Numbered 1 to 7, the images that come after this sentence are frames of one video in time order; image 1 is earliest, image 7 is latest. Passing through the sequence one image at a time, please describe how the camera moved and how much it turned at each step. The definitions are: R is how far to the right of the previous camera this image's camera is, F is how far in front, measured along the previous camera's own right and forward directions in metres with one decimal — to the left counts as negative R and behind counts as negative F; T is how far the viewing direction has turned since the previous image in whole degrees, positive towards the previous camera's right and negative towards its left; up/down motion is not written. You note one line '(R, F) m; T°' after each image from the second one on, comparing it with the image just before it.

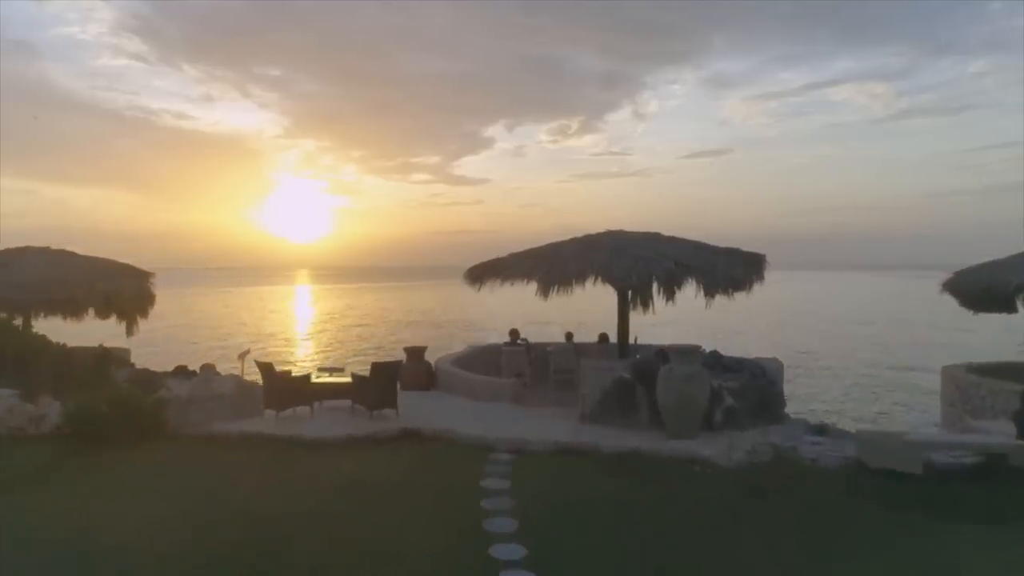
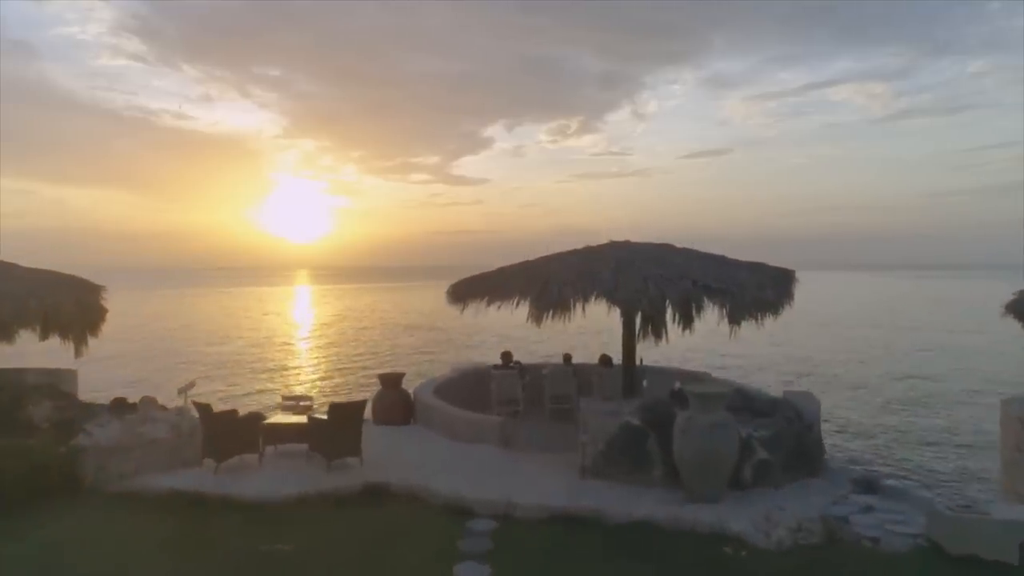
(+0.1, +1.5) m; 0°
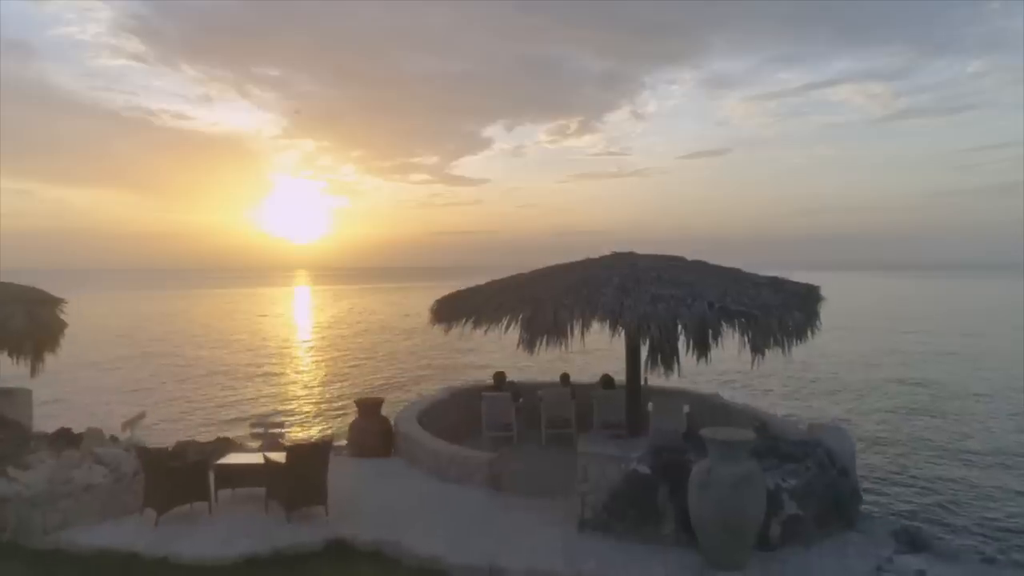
(+0.1, +1.0) m; 0°
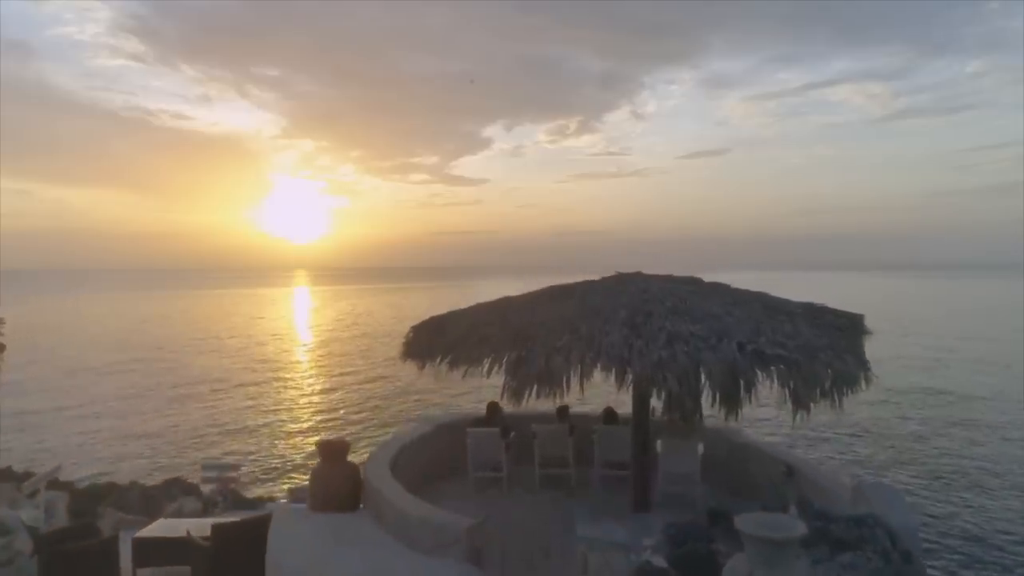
(+0.1, +1.3) m; 0°
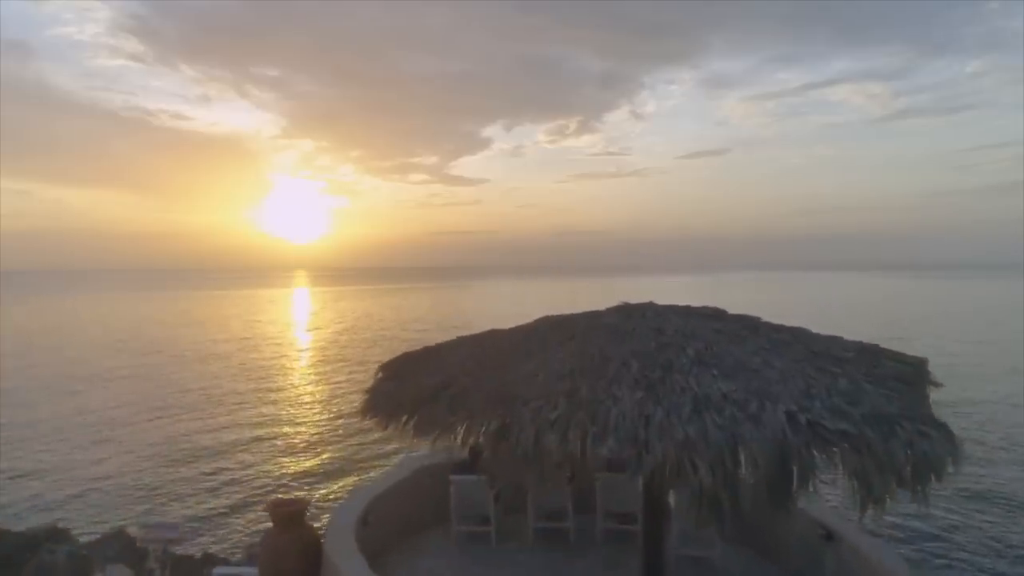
(+0.1, +1.3) m; 0°
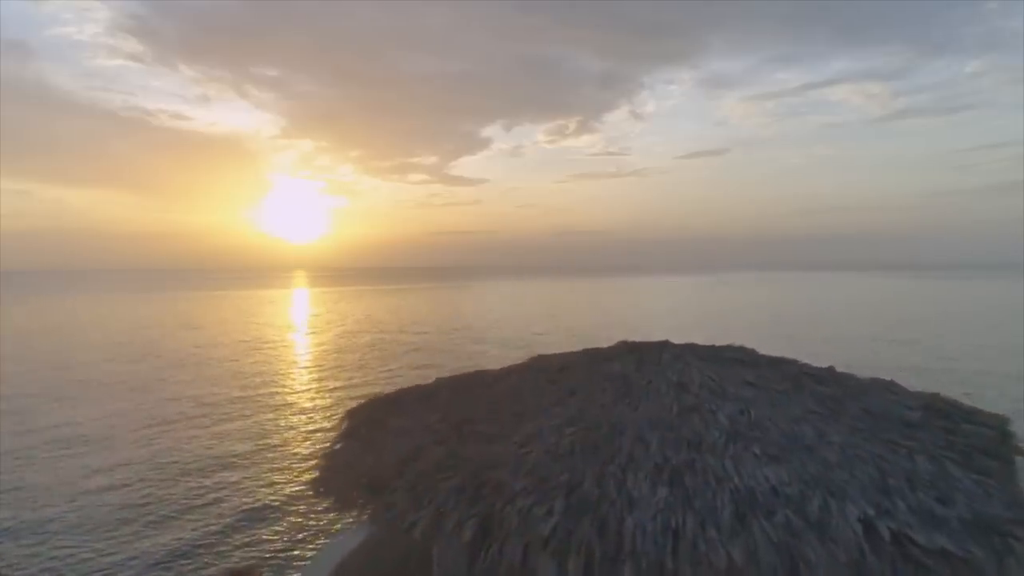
(+0.1, +1.1) m; 0°
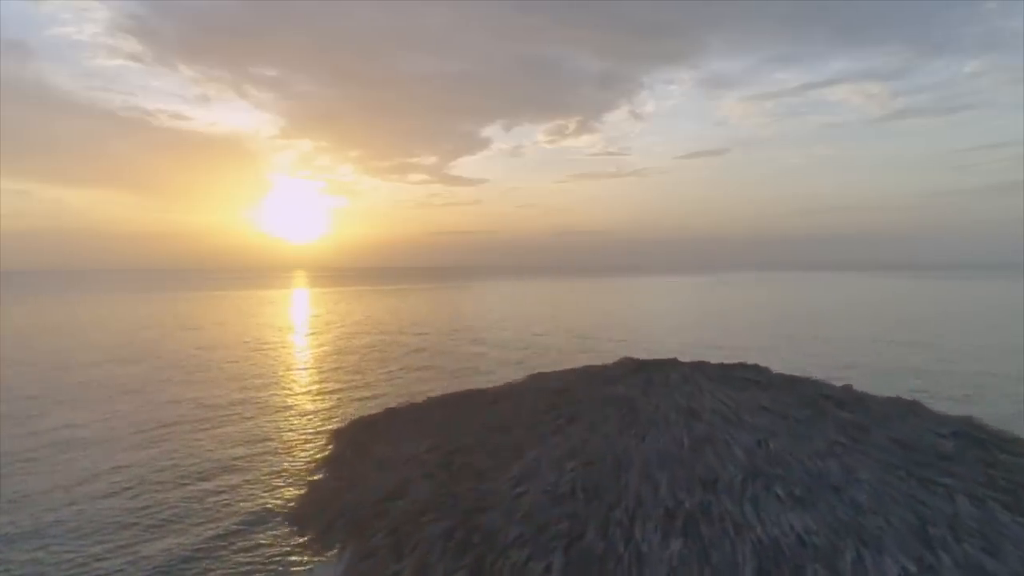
(-1.4, -1.7) m; 0°
